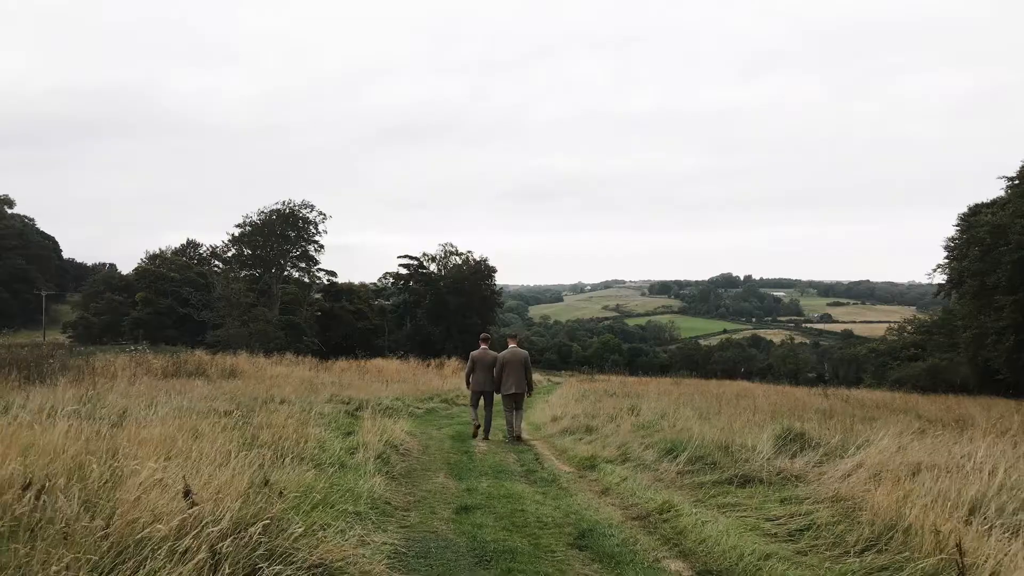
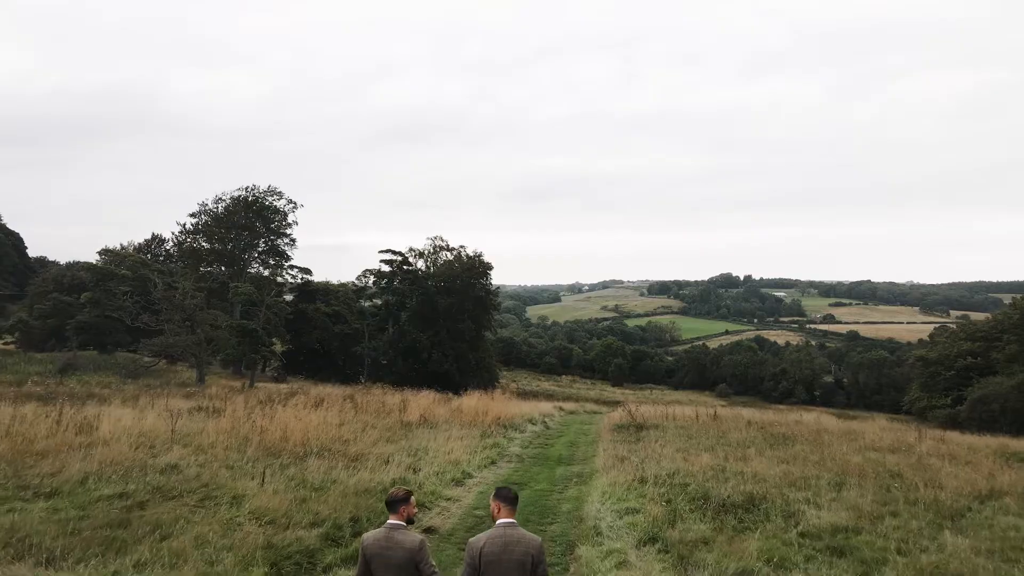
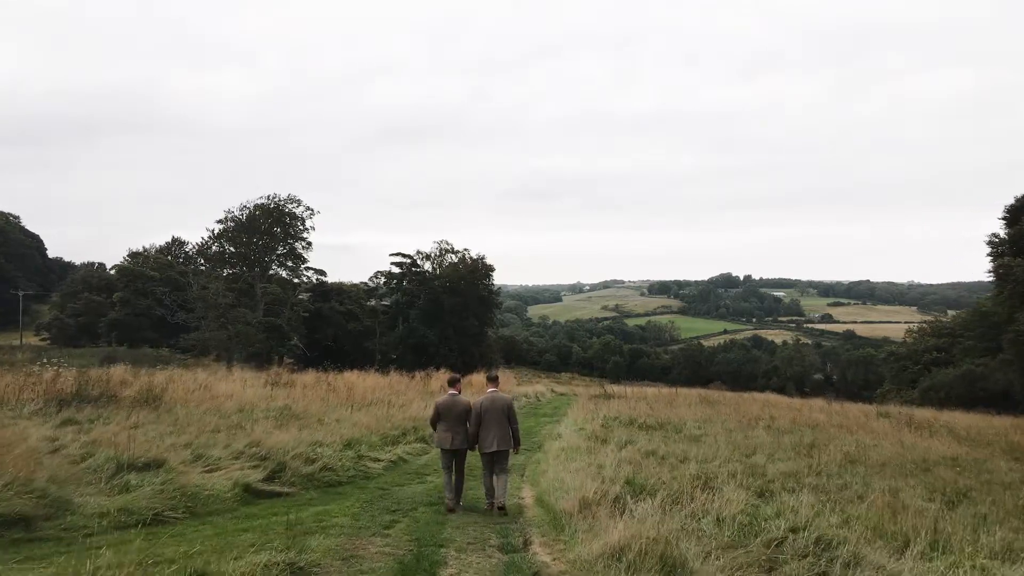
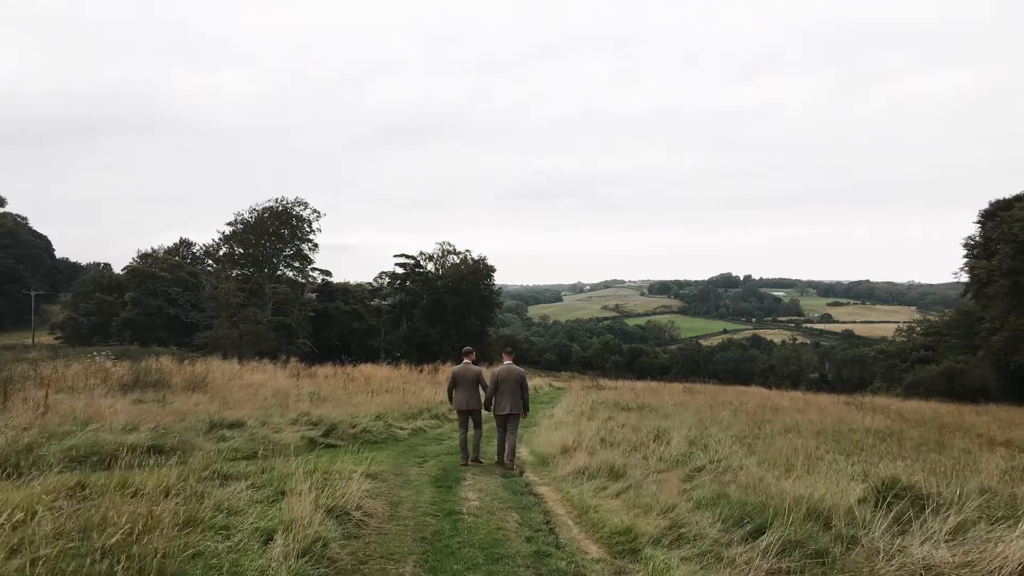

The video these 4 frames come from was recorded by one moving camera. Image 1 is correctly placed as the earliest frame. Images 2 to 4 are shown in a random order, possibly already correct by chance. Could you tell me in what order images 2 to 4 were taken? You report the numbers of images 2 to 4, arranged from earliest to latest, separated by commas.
4, 3, 2
